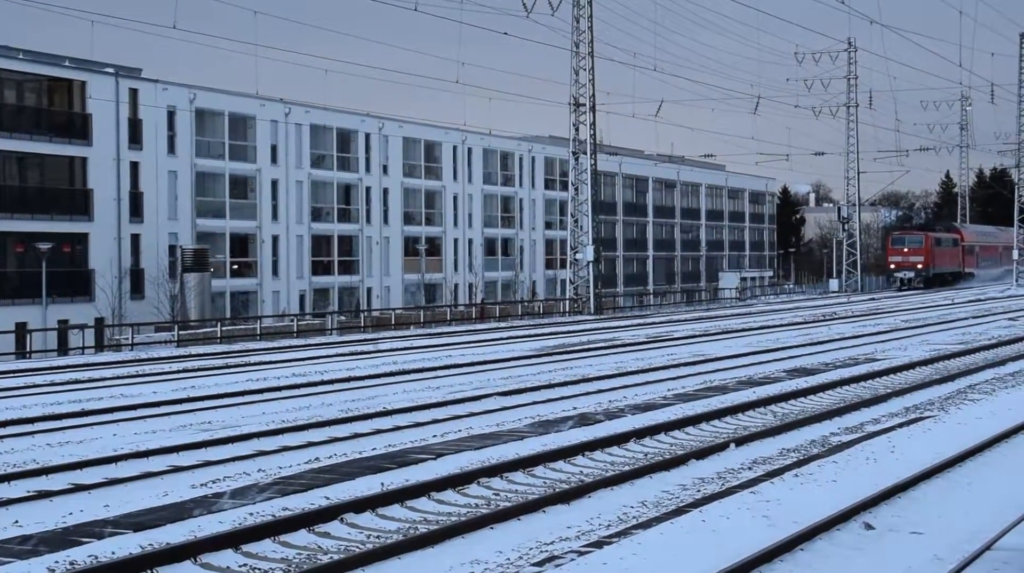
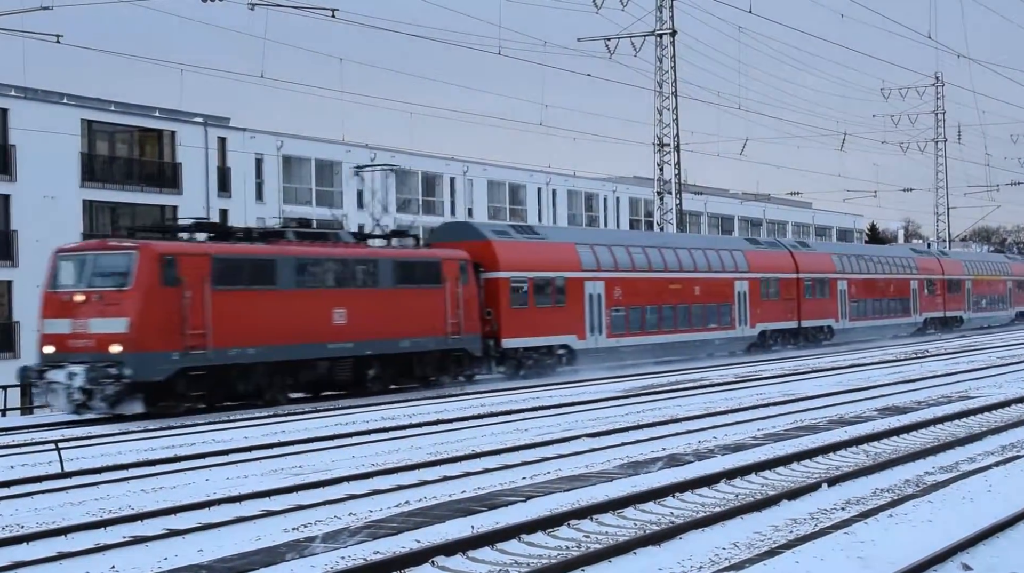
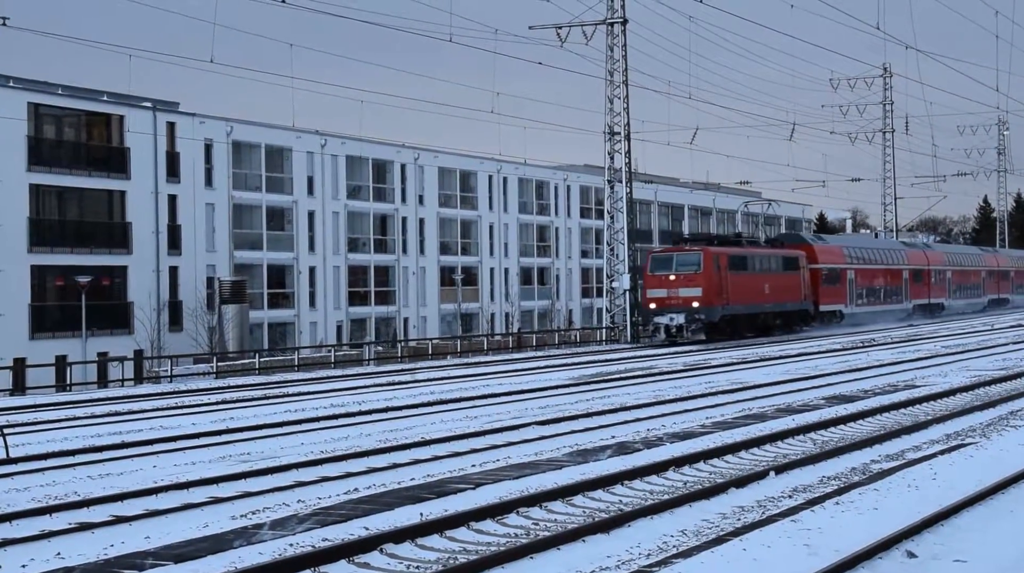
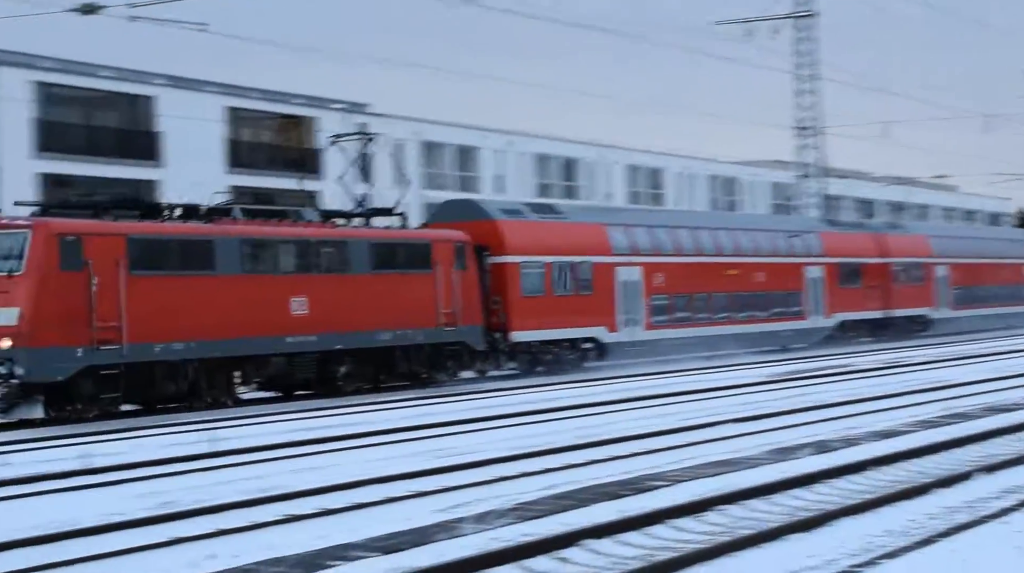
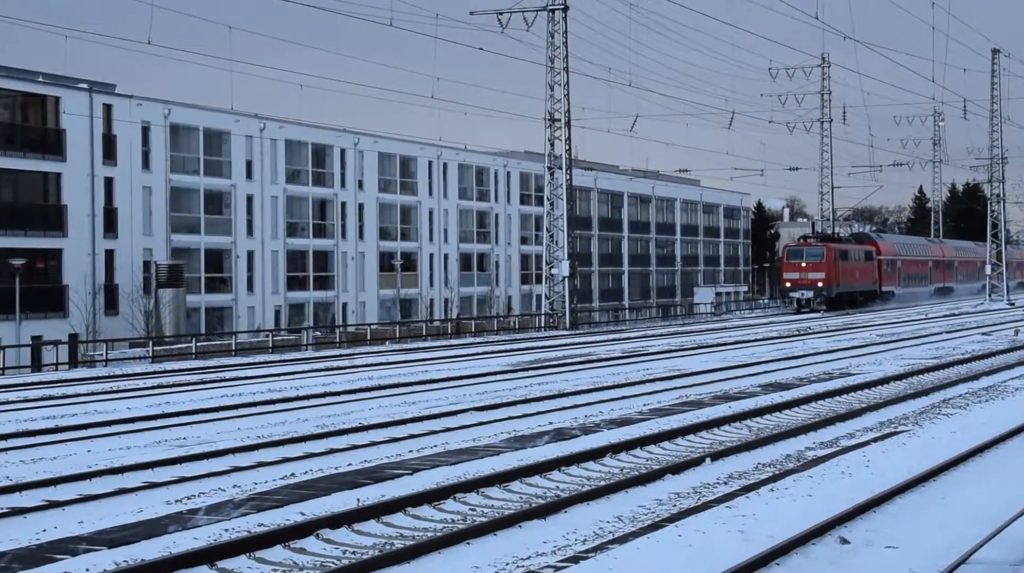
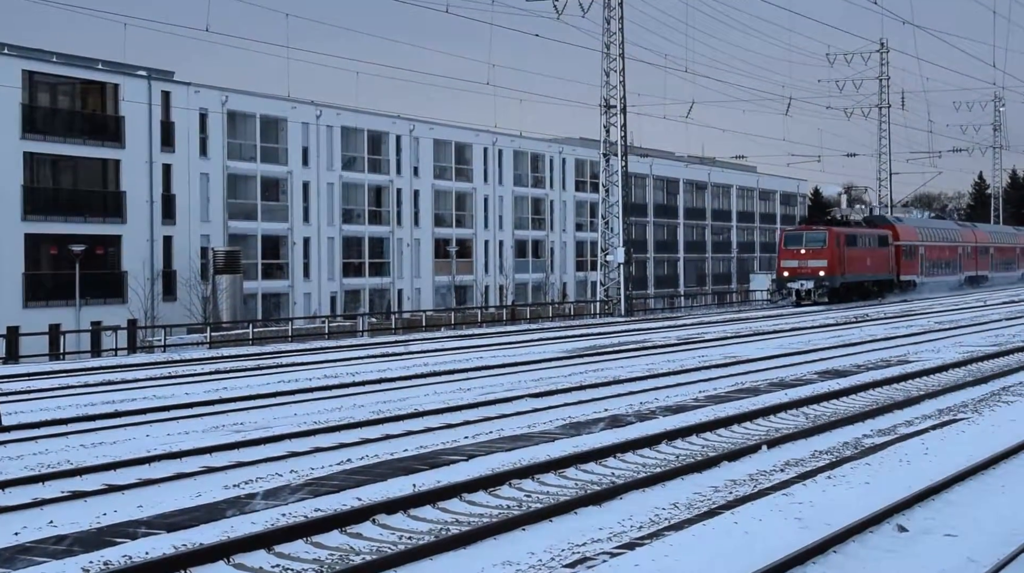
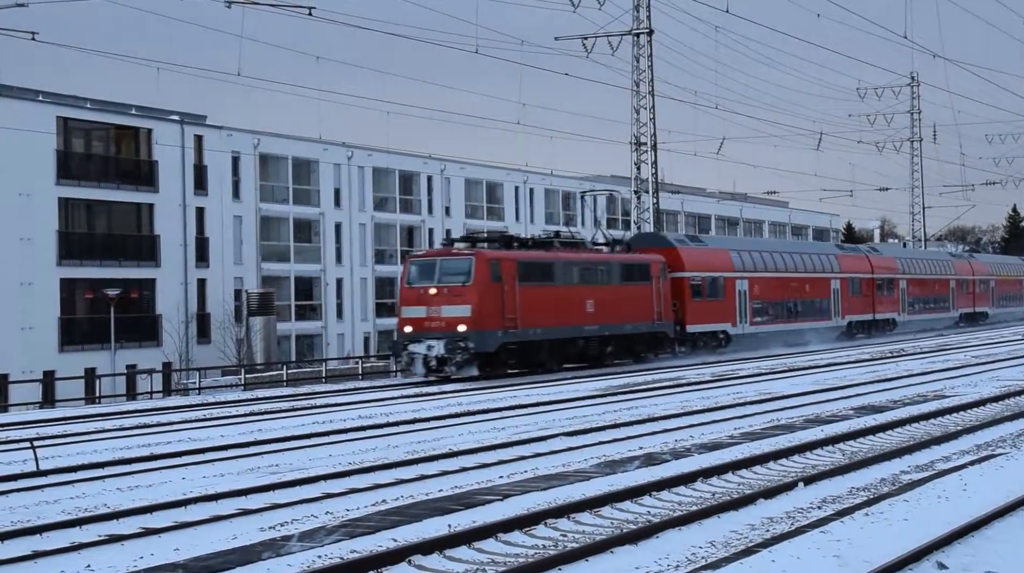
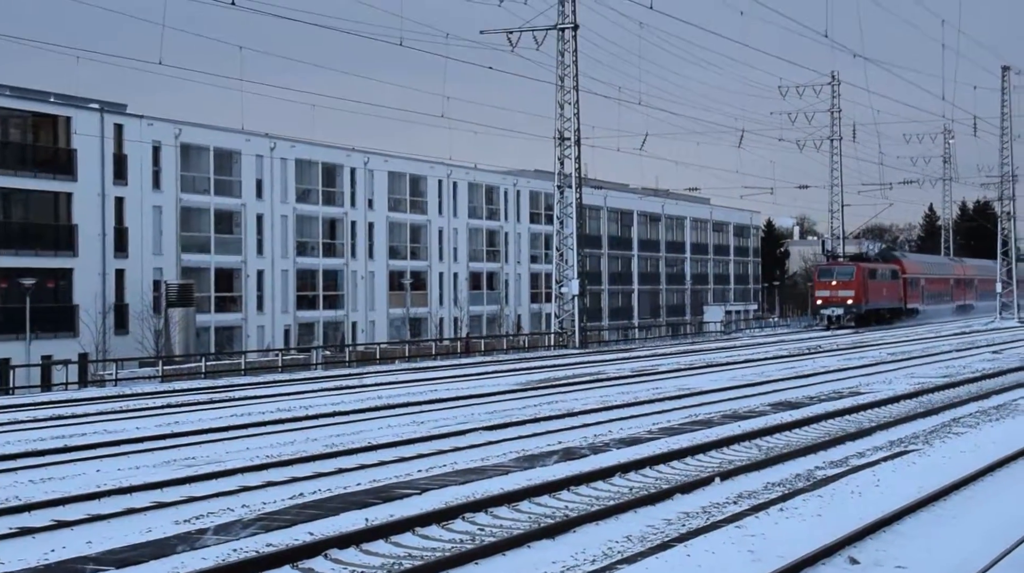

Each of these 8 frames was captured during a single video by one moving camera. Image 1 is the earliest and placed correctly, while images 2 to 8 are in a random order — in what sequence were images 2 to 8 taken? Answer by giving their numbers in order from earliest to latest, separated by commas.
8, 5, 6, 3, 7, 2, 4
